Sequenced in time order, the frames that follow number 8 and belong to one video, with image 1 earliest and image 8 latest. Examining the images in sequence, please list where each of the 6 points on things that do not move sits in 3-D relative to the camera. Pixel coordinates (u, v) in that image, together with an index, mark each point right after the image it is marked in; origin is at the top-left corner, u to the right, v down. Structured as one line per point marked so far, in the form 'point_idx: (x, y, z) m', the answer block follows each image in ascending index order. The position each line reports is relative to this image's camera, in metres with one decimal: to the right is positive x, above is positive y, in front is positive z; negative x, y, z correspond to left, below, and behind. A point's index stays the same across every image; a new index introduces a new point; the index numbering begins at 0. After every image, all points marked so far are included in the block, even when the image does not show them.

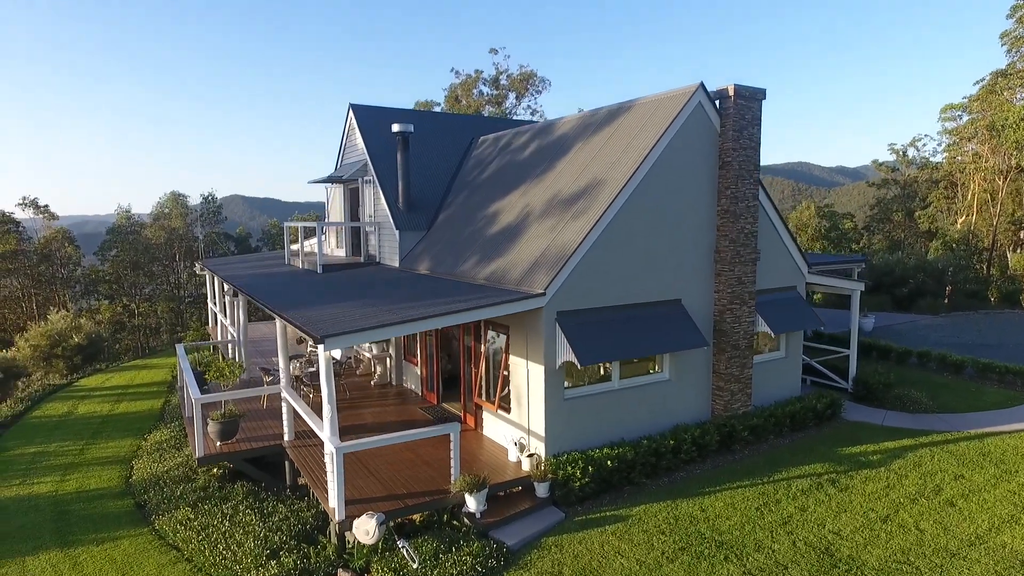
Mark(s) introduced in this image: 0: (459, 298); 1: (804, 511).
0: (-0.7, -0.1, +8.2) m
1: (+3.5, -2.6, +7.5) m
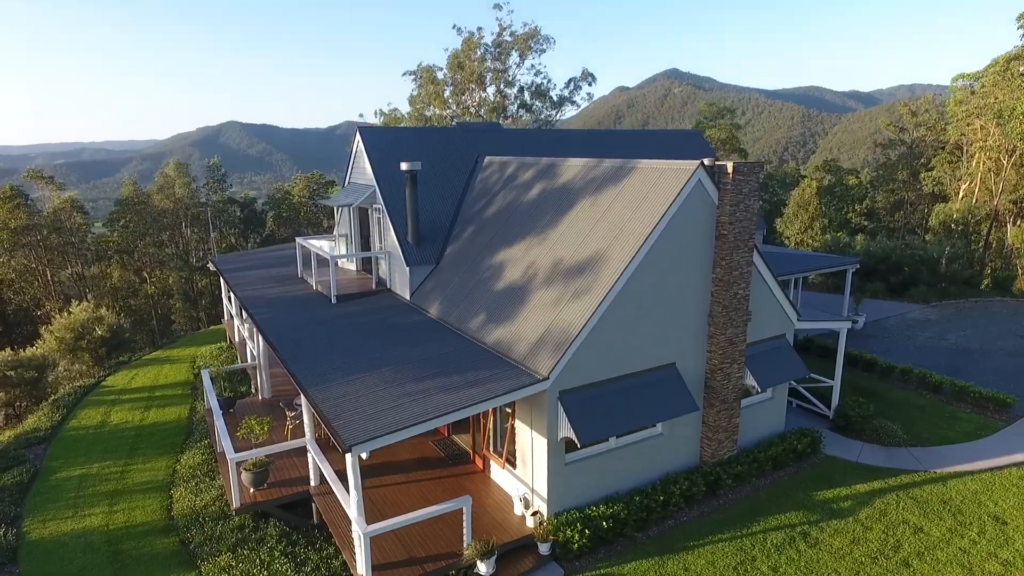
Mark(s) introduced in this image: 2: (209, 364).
0: (-0.6, -1.3, +8.9) m
1: (+3.6, -3.8, +8.5) m
2: (-9.0, -2.3, +18.5) m
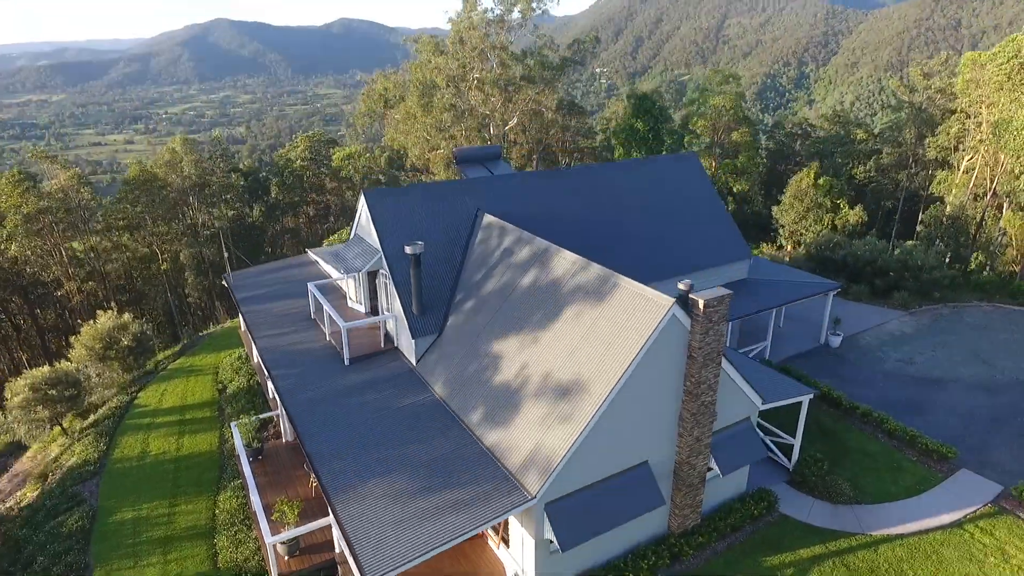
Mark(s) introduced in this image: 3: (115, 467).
0: (-0.7, -3.3, +10.5) m
1: (+3.5, -5.9, +10.4) m
2: (-9.1, -2.9, +20.1) m
3: (-10.4, -4.7, +16.3) m
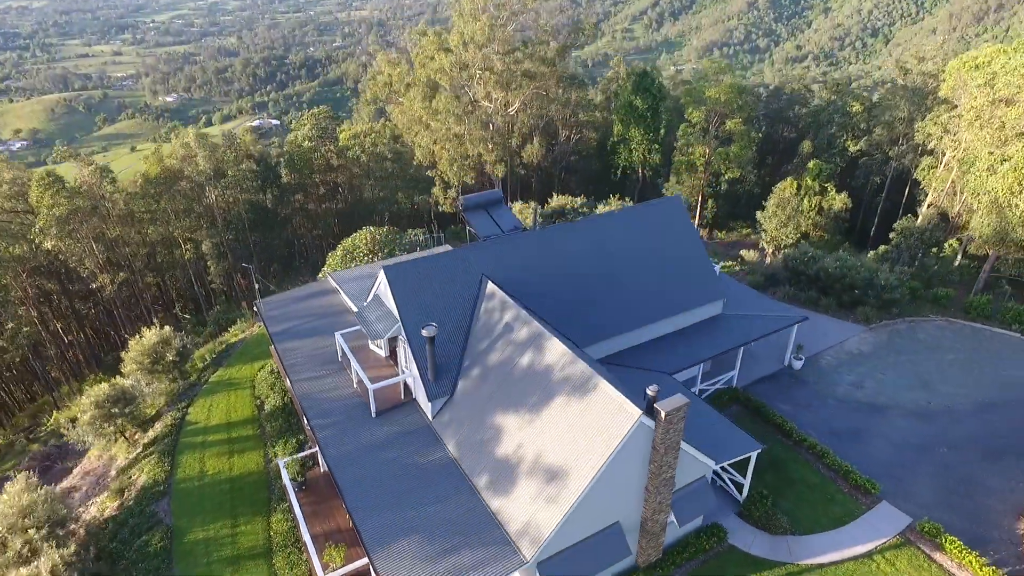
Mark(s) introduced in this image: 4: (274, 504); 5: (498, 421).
0: (-0.8, -5.7, +13.5) m
1: (+3.5, -8.2, +13.7) m
2: (-9.1, -4.0, +23.0) m
3: (-10.4, -6.2, +19.4) m
4: (-7.1, -6.5, +18.5) m
5: (-0.3, -3.3, +15.3) m
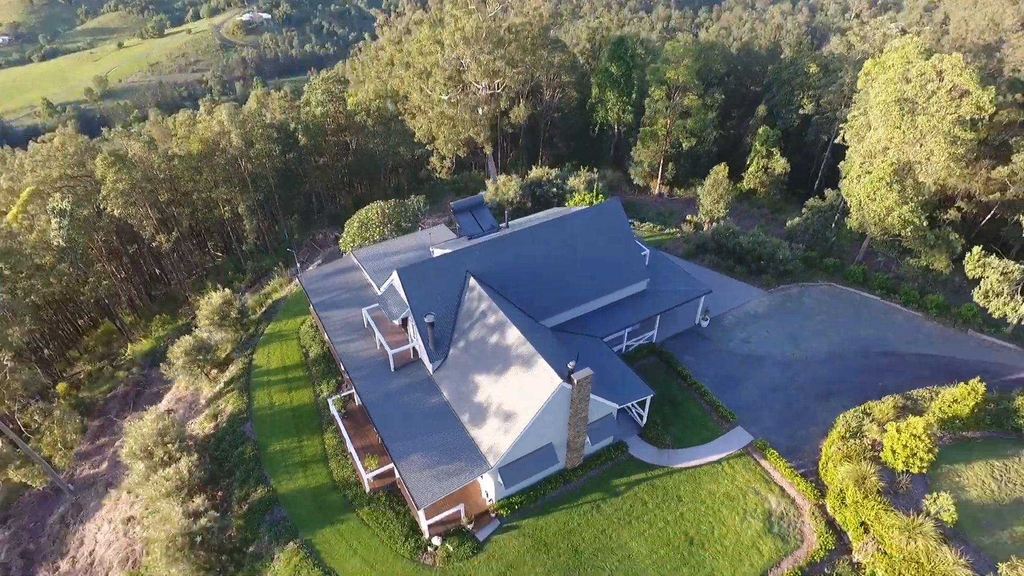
0: (-1.8, -6.0, +21.8) m
1: (+2.4, -8.5, +22.5) m
2: (-10.1, -2.8, +31.0) m
3: (-11.4, -5.7, +27.8) m
4: (-8.1, -6.0, +27.0) m
5: (-1.4, -3.4, +23.3) m
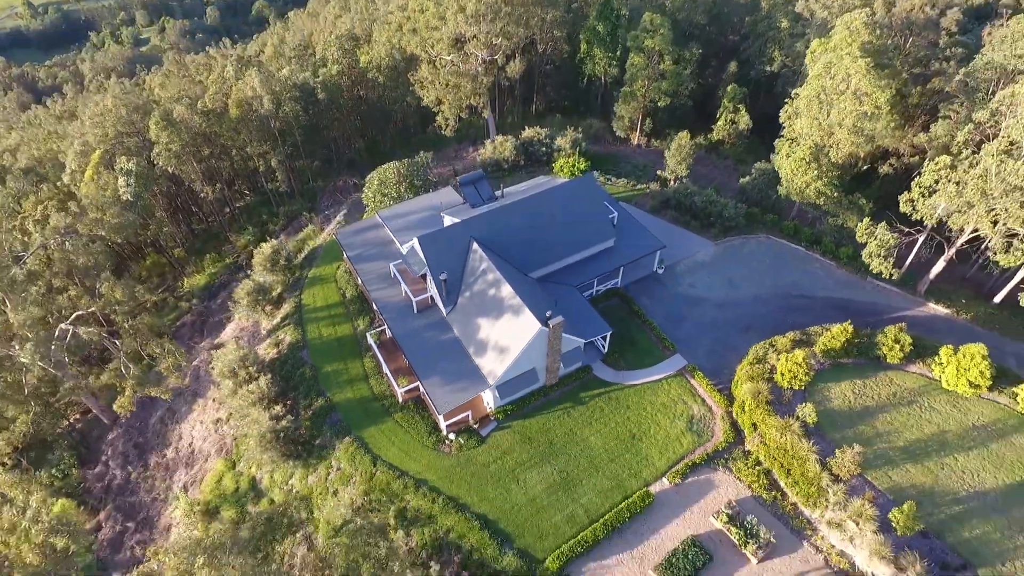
0: (-2.1, -4.5, +30.2) m
1: (+2.1, -6.9, +31.3) m
2: (-10.4, +0.1, +38.8) m
3: (-11.7, -3.2, +36.1) m
4: (-8.4, -3.7, +35.3) m
5: (-1.7, -1.7, +31.3) m
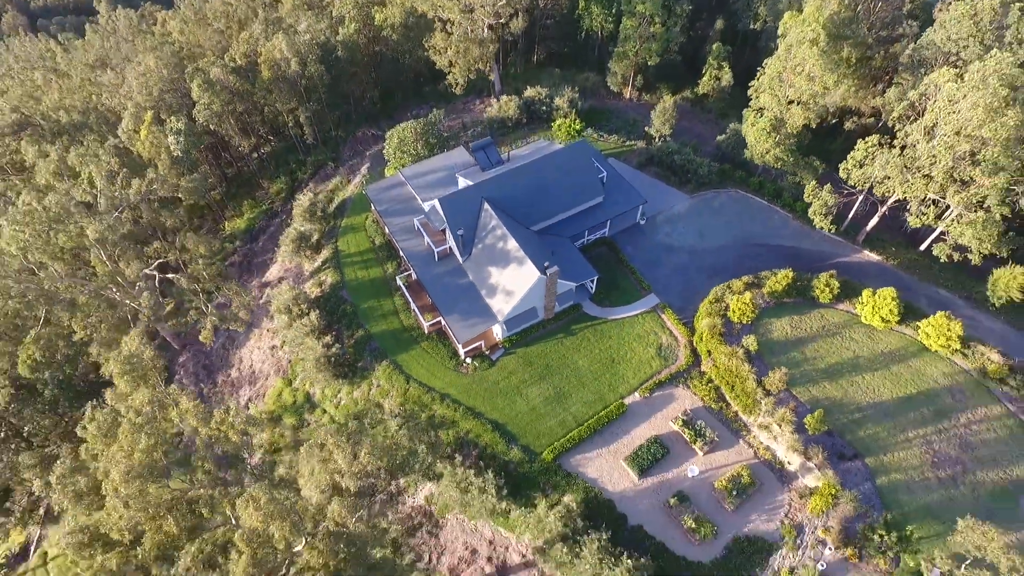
0: (-1.8, -1.7, +37.7) m
1: (+2.4, -3.9, +39.0) m
2: (-10.1, +3.9, +45.7) m
3: (-11.5, +0.3, +43.4) m
4: (-8.1, -0.3, +42.7) m
5: (-1.4, +1.2, +38.4) m
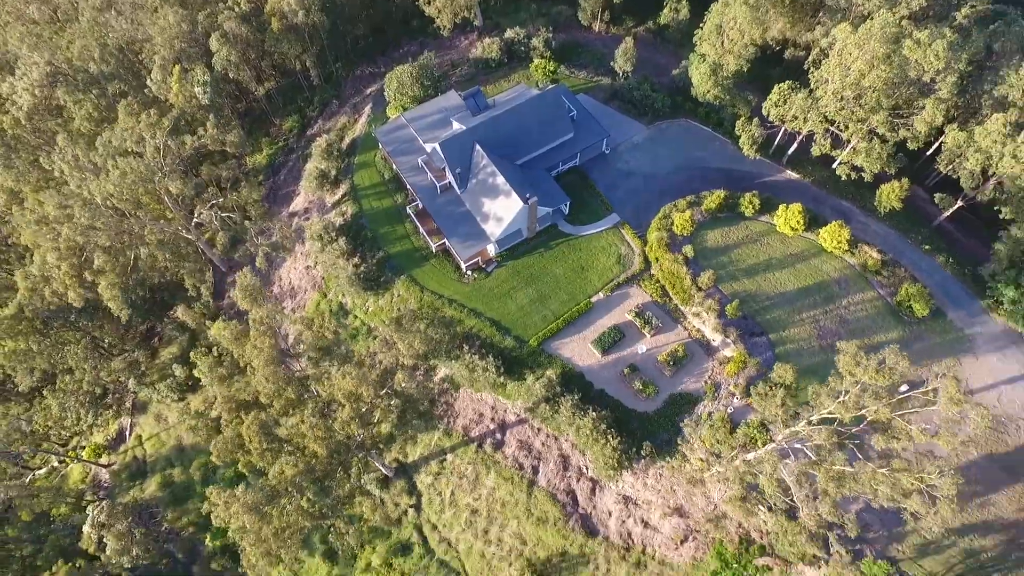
0: (-2.6, +3.8, +47.6) m
1: (+1.7, +2.0, +49.3) m
2: (-11.2, +10.3, +54.4) m
3: (-12.4, +6.4, +52.7) m
4: (-9.1, +5.8, +52.2) m
5: (-2.3, +6.8, +47.8) m
